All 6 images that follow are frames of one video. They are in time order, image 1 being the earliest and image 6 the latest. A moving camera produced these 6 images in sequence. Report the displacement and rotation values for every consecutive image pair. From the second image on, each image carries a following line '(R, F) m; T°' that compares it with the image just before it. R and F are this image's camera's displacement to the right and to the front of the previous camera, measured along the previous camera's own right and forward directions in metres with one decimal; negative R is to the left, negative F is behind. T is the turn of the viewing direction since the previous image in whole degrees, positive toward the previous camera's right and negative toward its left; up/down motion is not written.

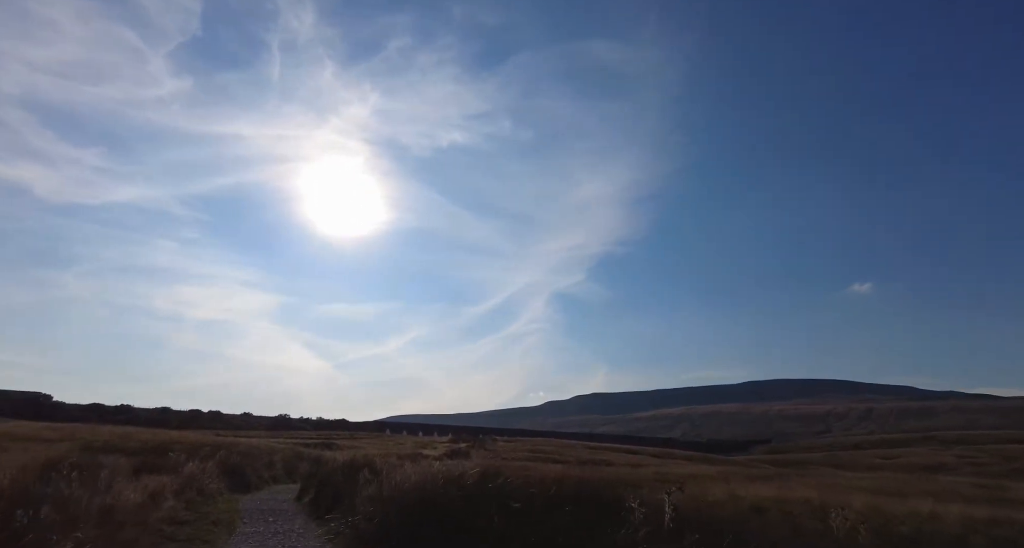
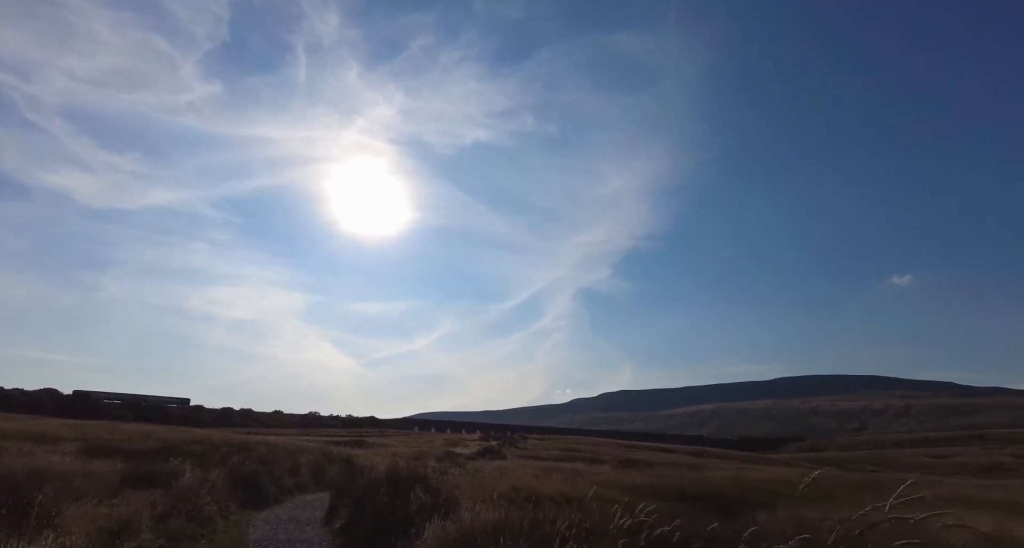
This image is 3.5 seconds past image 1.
(-1.6, +4.0) m; -3°
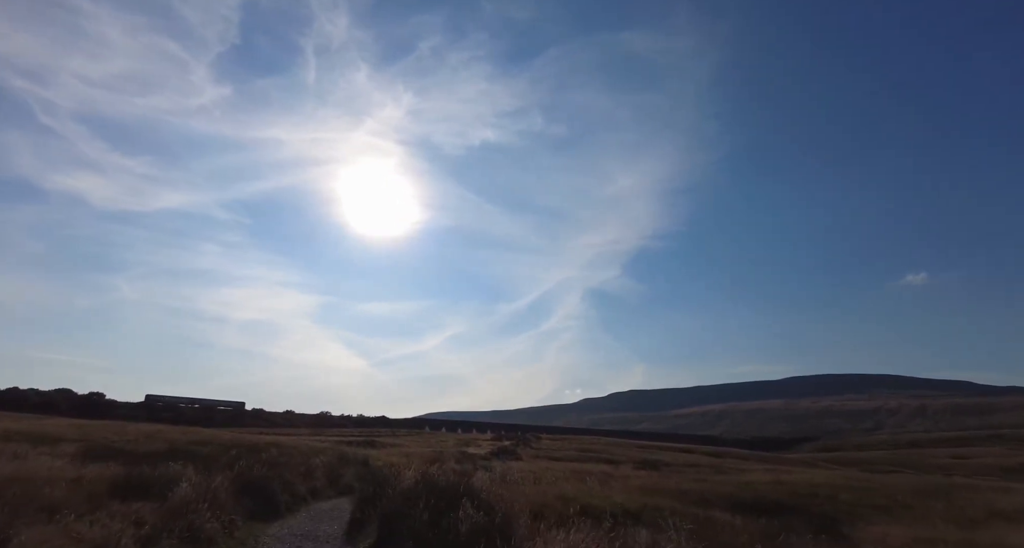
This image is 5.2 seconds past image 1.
(-0.9, +1.9) m; -1°
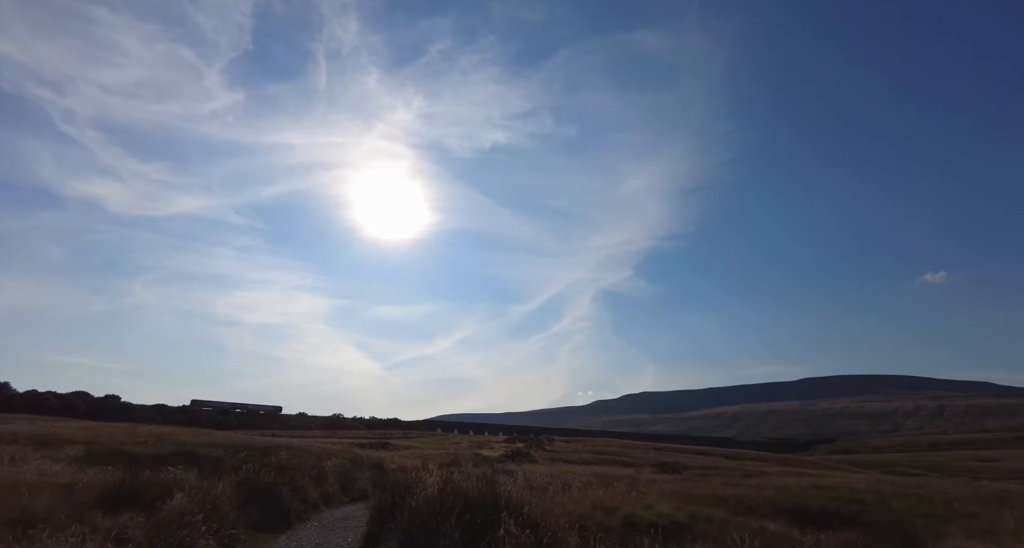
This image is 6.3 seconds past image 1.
(-0.5, +1.3) m; -1°
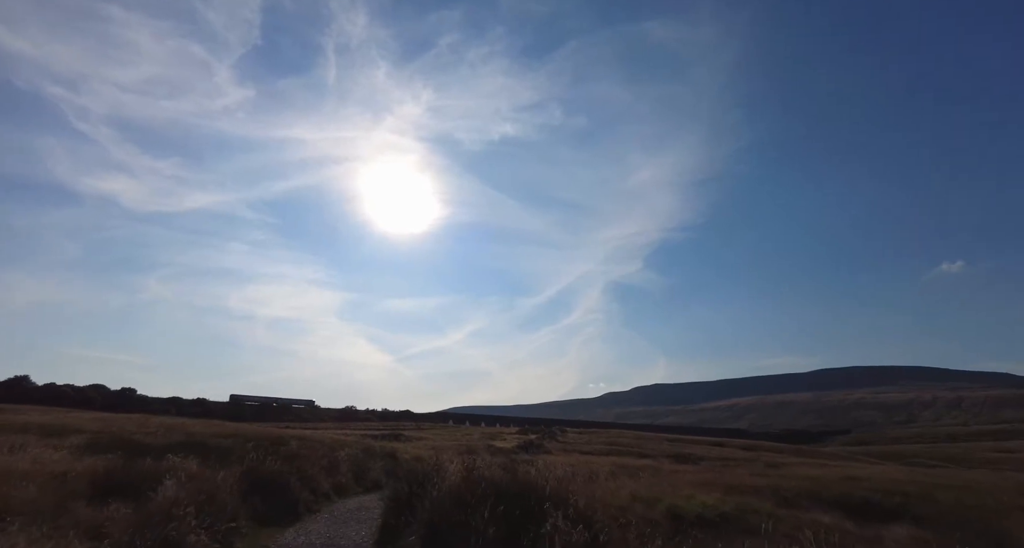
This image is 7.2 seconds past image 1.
(-0.3, +1.1) m; -1°
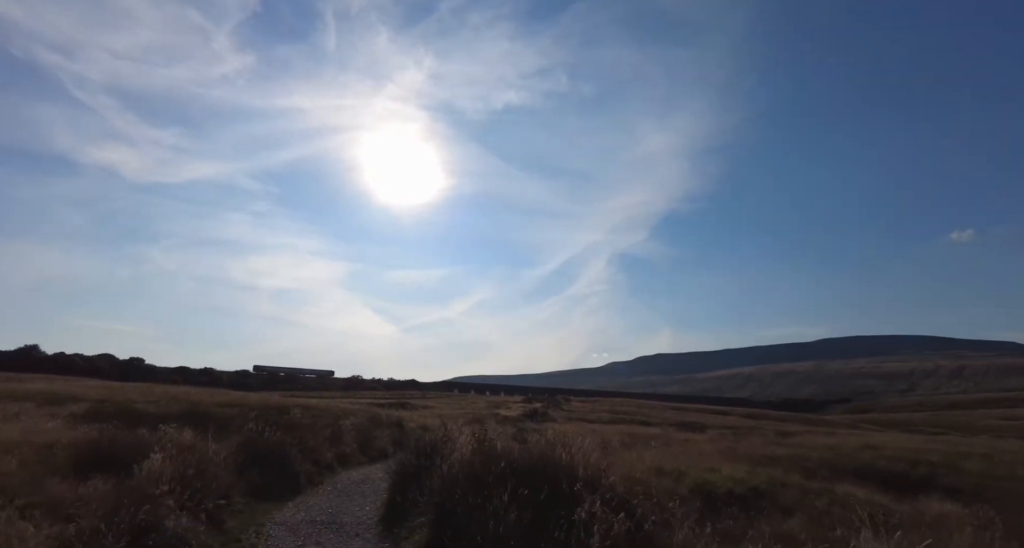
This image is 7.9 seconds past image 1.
(-0.2, +0.9) m; 0°
